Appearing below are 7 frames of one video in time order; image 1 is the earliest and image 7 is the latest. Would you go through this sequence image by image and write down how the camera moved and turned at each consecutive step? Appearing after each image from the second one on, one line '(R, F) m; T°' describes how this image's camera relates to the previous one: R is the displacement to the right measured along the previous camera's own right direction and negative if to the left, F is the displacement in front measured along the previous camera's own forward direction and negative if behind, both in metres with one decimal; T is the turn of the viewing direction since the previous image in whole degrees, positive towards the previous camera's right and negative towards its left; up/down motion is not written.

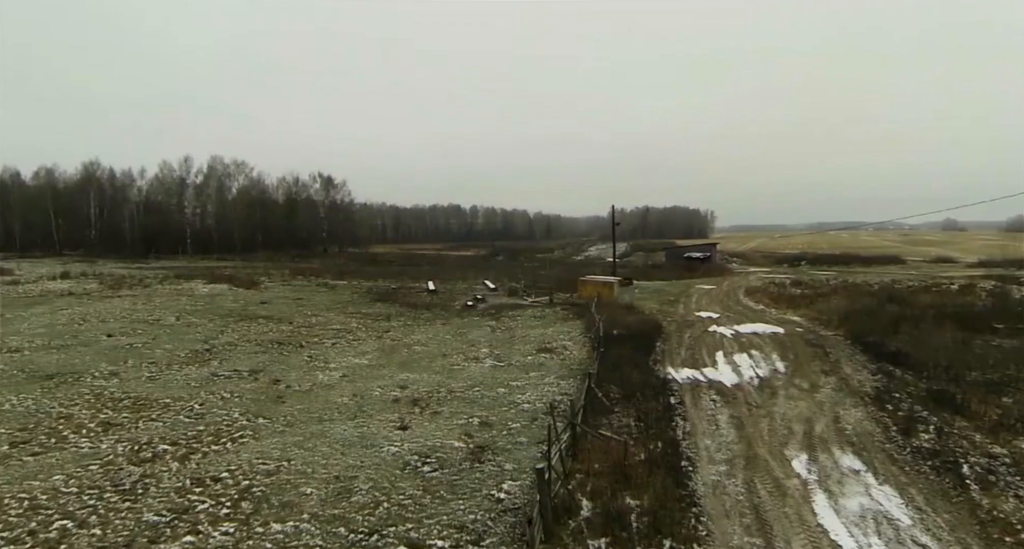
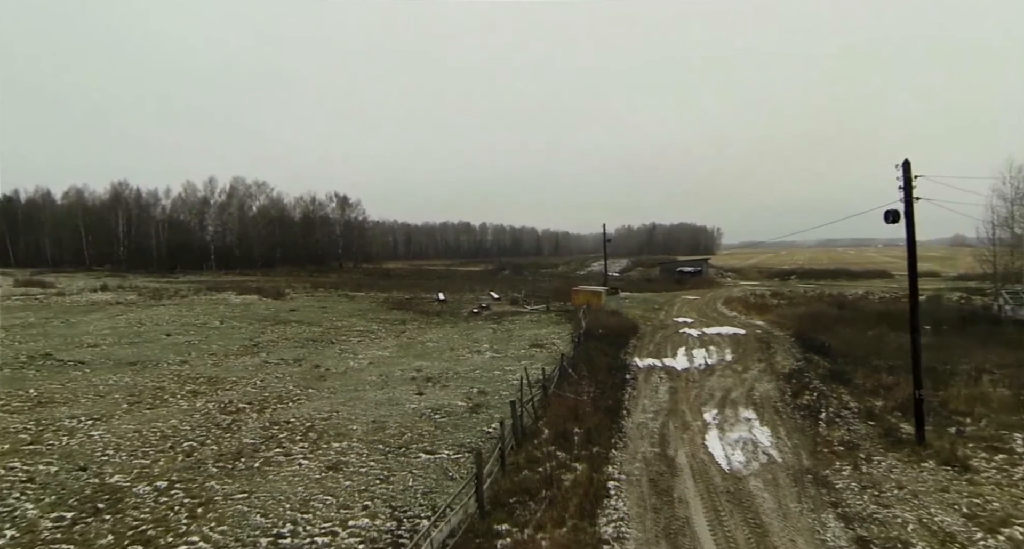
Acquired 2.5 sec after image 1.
(+0.6, -4.5) m; -1°
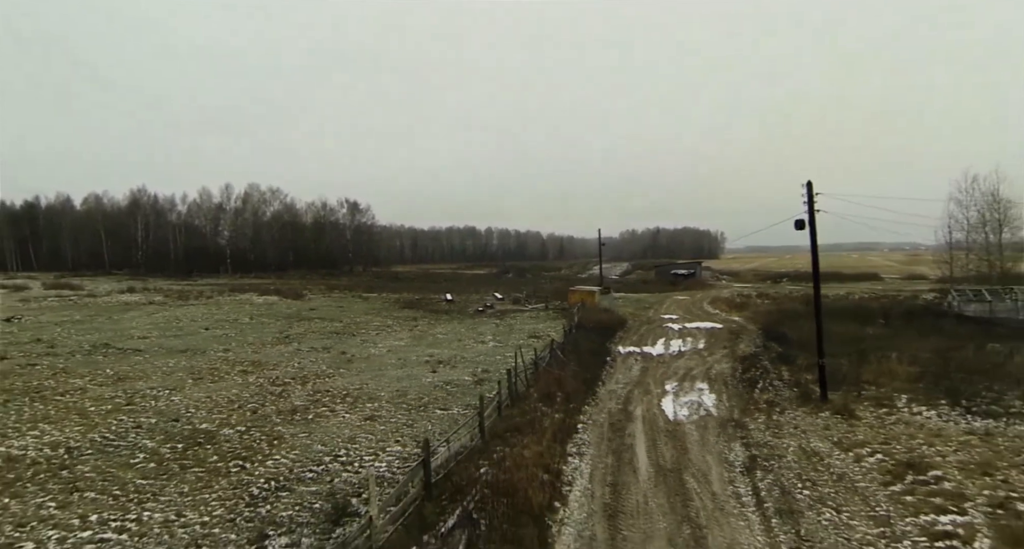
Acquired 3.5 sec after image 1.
(+0.3, -3.7) m; -1°
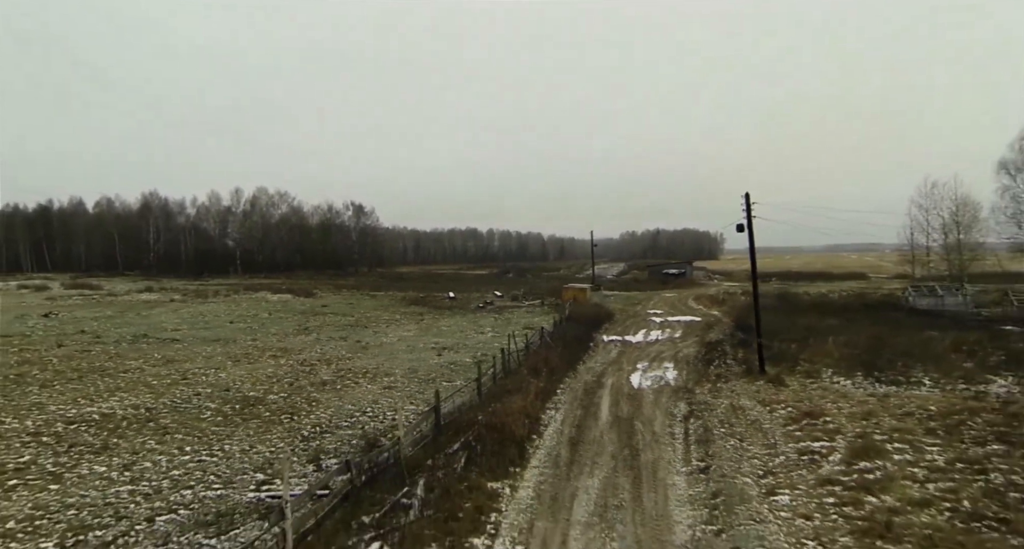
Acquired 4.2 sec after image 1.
(+0.3, -3.4) m; 0°
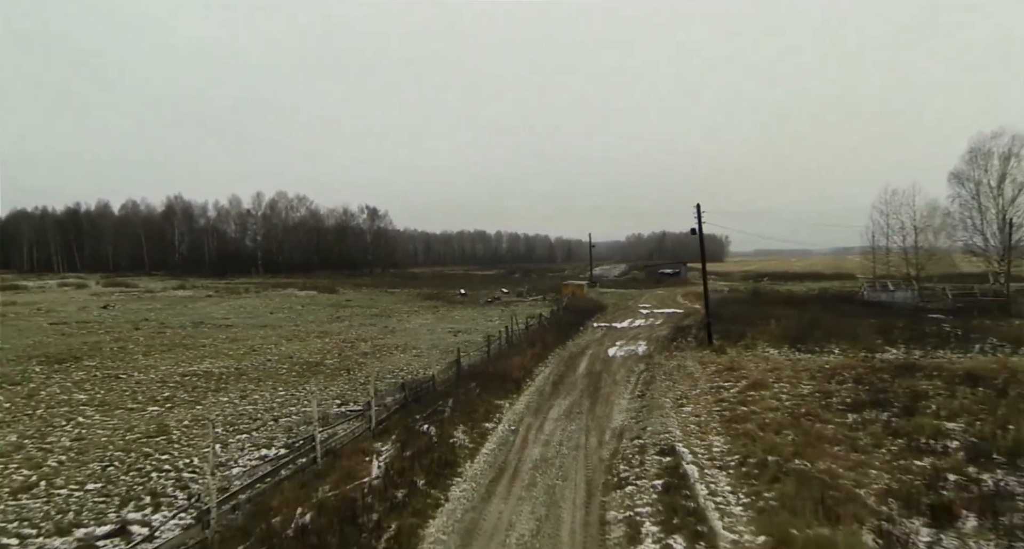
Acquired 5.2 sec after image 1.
(+0.3, -5.4) m; -1°
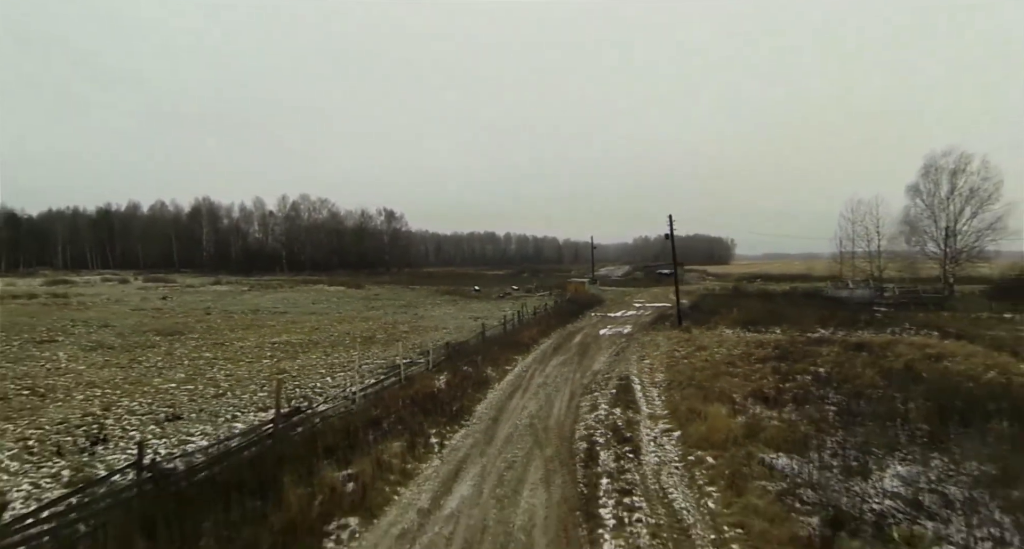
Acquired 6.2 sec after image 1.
(-0.1, -6.6) m; -1°
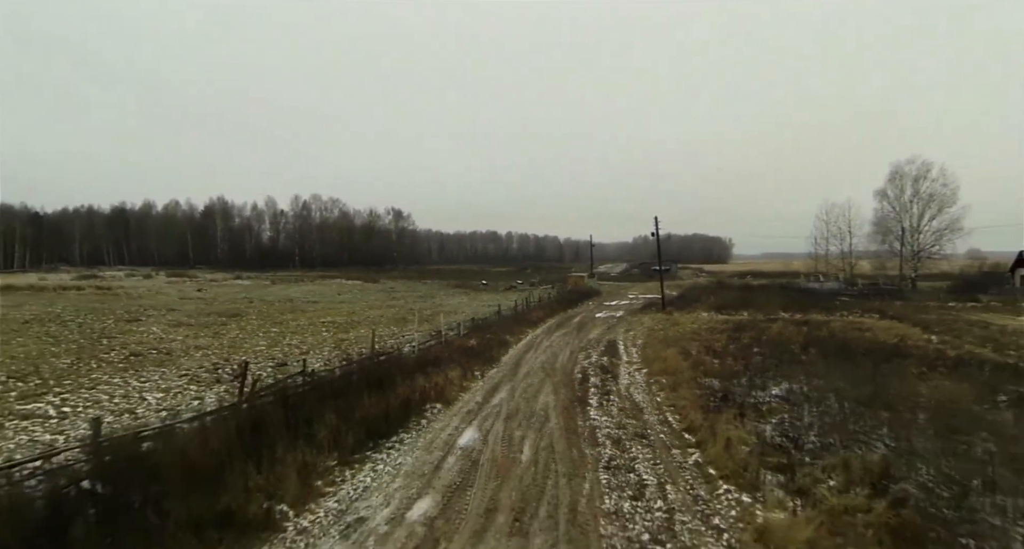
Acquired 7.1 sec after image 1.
(-0.6, -5.6) m; 0°
